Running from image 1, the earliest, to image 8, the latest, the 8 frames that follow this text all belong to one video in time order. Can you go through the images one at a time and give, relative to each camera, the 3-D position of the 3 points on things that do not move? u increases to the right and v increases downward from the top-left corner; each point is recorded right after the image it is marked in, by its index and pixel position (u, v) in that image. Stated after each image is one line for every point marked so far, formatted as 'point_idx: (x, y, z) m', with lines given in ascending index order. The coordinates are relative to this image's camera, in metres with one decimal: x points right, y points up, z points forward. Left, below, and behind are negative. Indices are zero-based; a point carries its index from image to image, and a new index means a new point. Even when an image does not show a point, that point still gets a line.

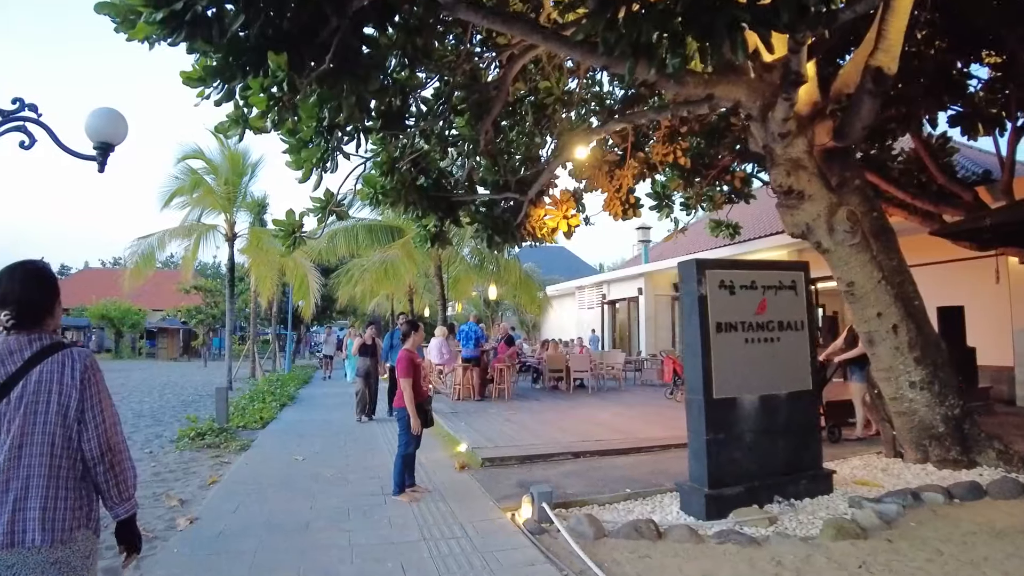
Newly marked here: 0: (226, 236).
0: (-6.3, +1.1, +14.8) m
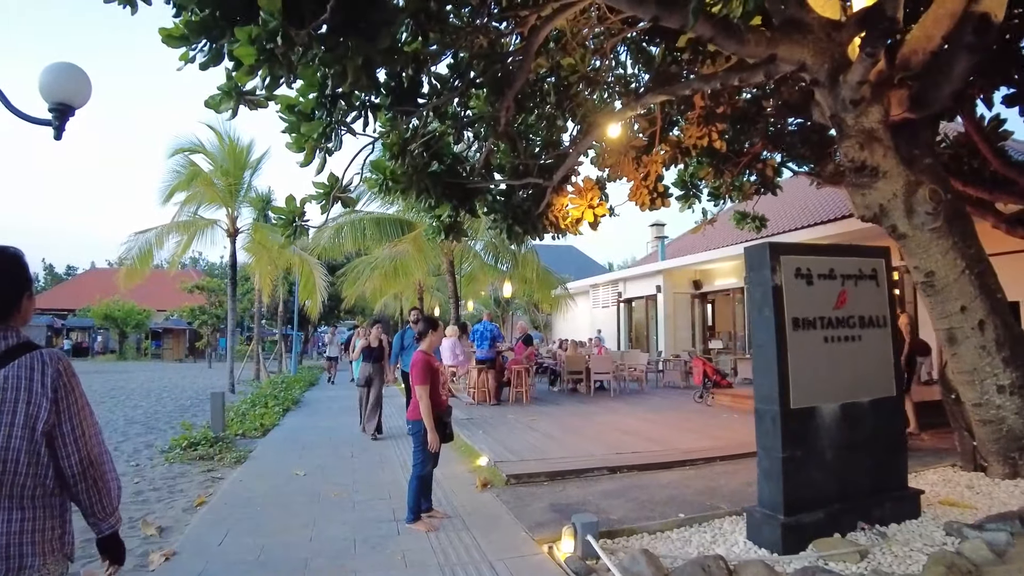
0: (-6.0, +1.2, +14.1) m
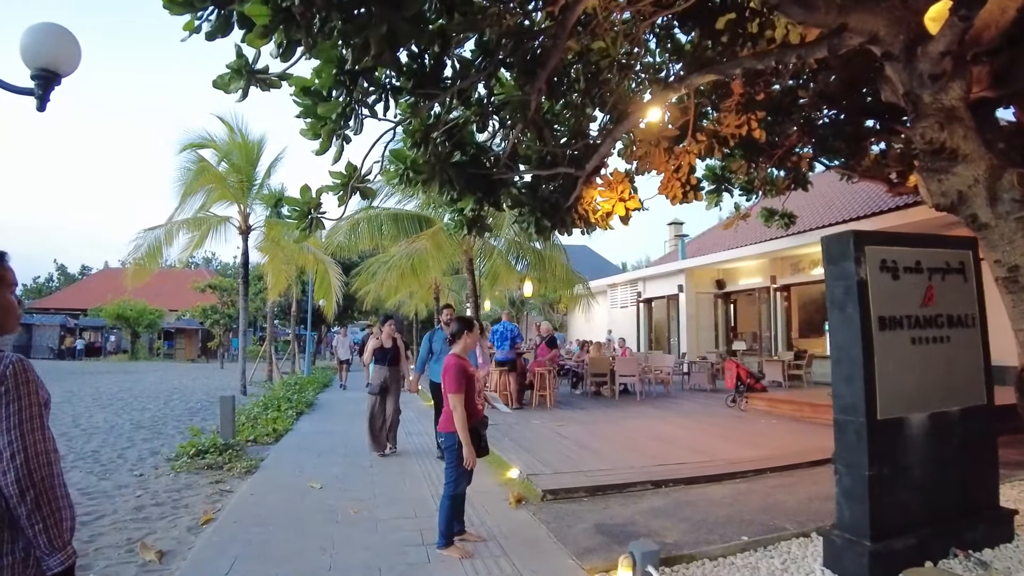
0: (-5.6, +1.2, +13.8) m
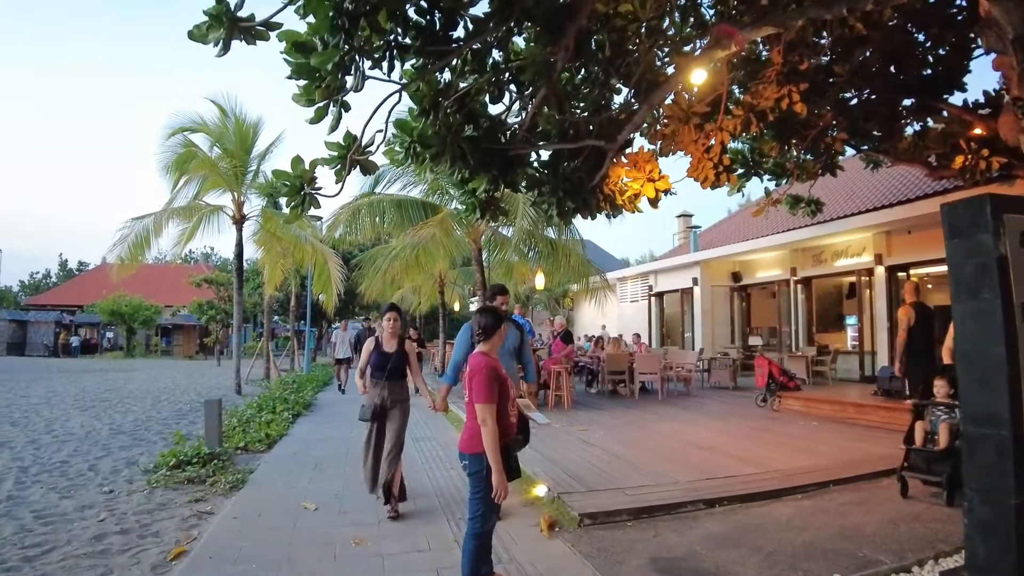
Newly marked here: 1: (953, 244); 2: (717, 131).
0: (-5.4, +1.3, +13.0) m
1: (+1.9, +0.2, +2.8) m
2: (+2.2, +1.7, +7.2) m
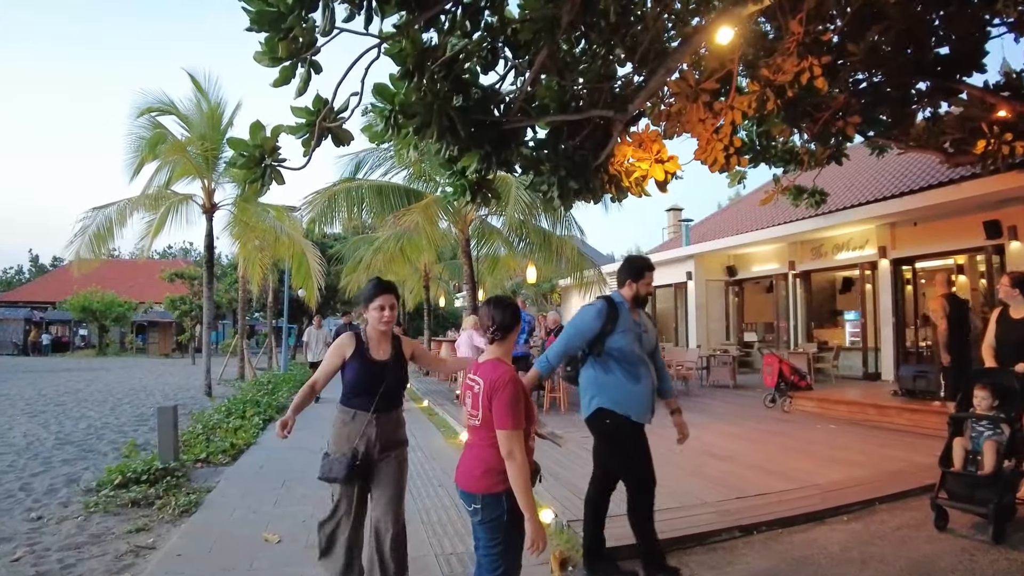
0: (-5.6, +1.4, +12.2) m
1: (+1.9, +0.2, +2.1) m
2: (+2.1, +1.8, +6.5) m
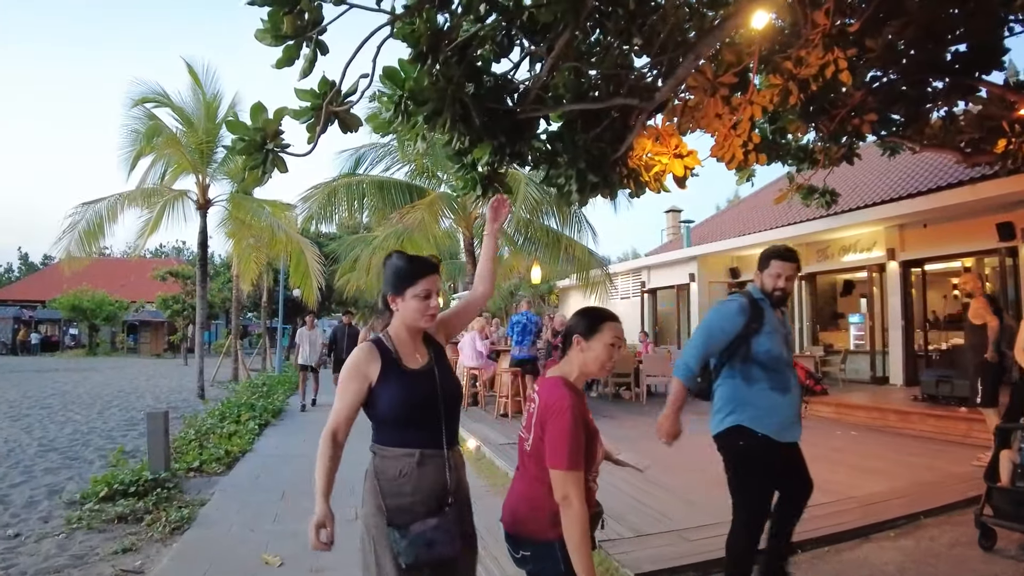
0: (-5.6, +1.5, +11.8) m
1: (+2.0, +0.2, +1.8) m
2: (+2.2, +1.7, +6.2) m
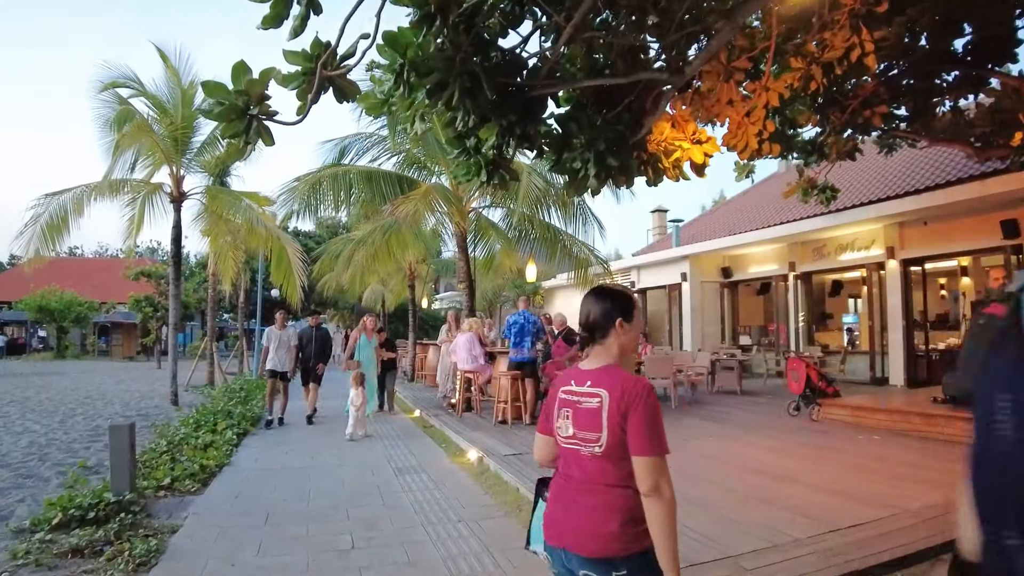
0: (-5.7, +1.5, +11.2) m
1: (+2.2, +0.3, +1.4) m
2: (+2.3, +1.8, +5.8) m
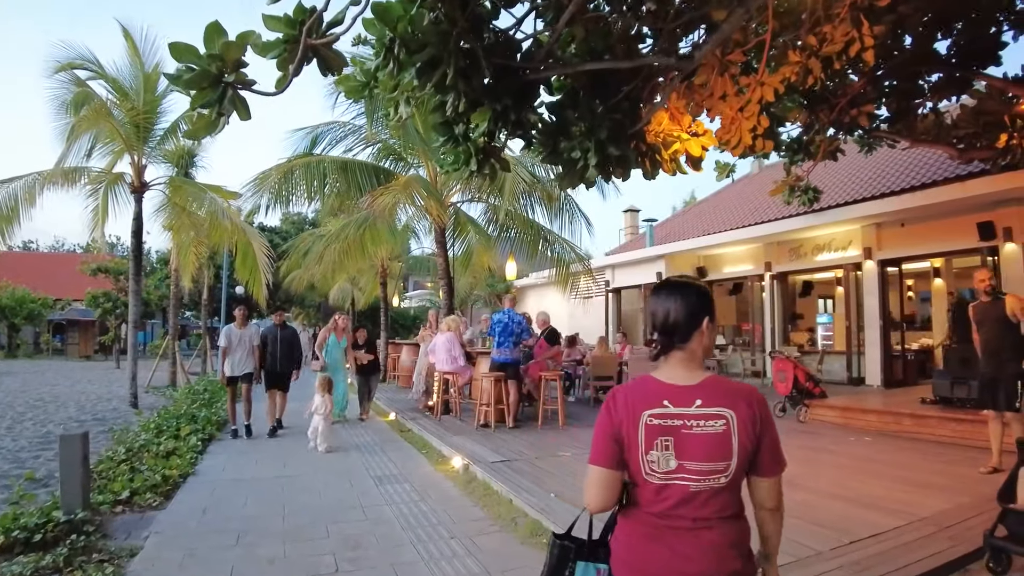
0: (-6.0, +1.5, +10.6) m
1: (+2.3, +0.3, +1.2) m
2: (+2.2, +1.8, +5.6) m
